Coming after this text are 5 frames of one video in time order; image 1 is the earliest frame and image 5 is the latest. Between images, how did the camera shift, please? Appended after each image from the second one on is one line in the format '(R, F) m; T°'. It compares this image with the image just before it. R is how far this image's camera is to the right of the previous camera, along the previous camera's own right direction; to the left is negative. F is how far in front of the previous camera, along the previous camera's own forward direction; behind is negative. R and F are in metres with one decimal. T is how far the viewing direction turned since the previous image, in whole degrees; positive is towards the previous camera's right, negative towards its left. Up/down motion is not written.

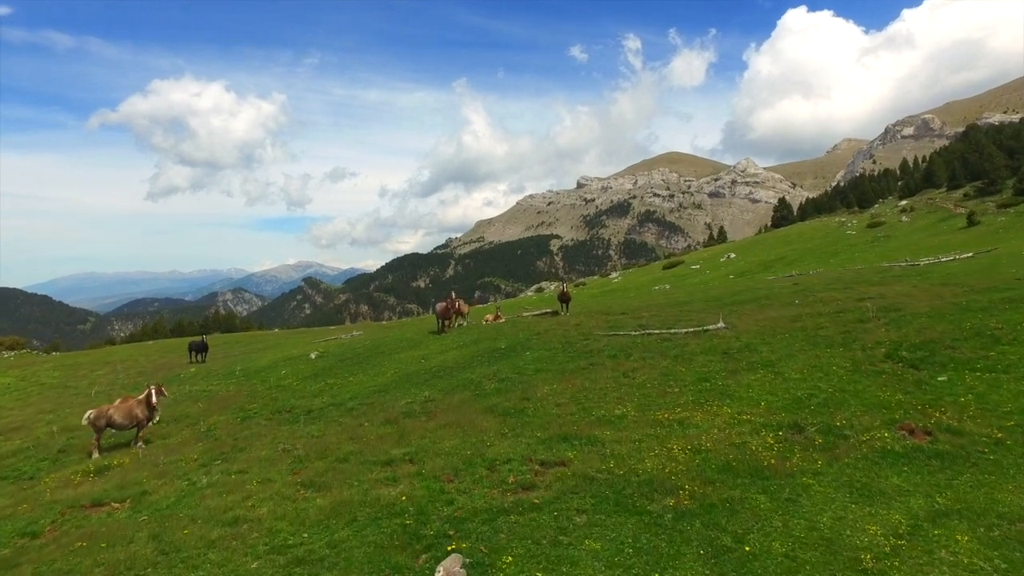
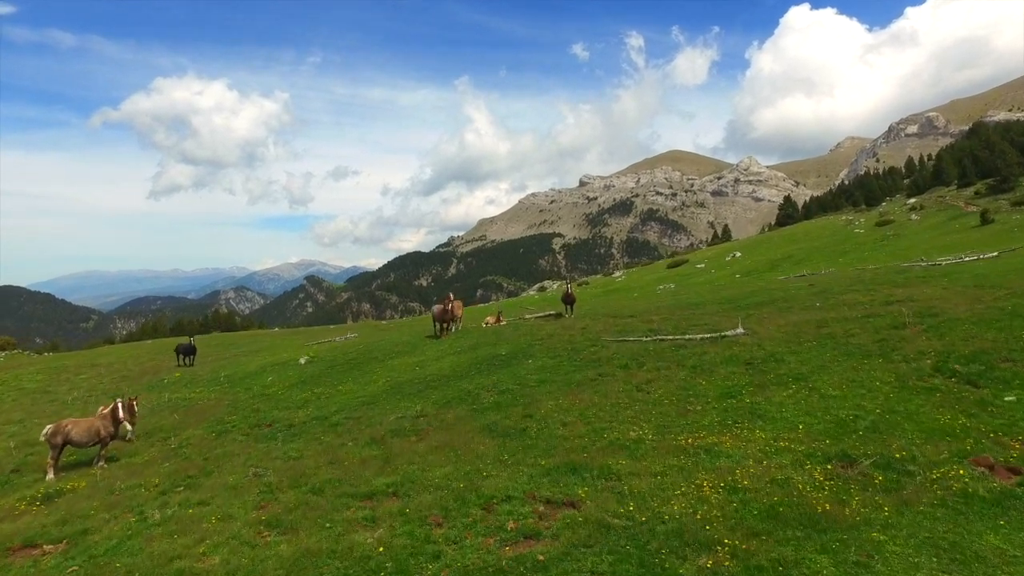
(+0.1, +2.8) m; 0°
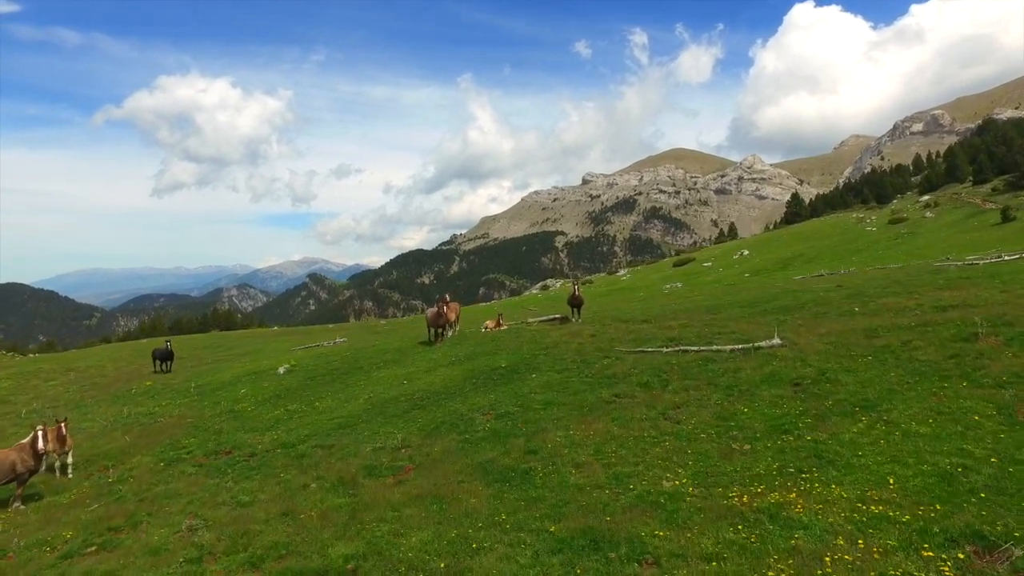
(+0.1, +4.5) m; 0°
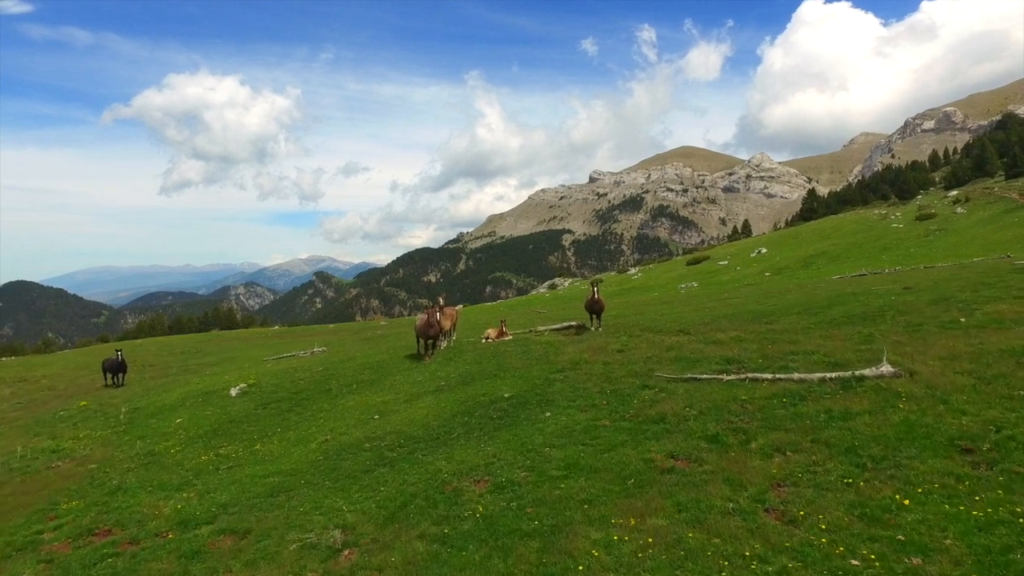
(0.0, +8.2) m; -1°
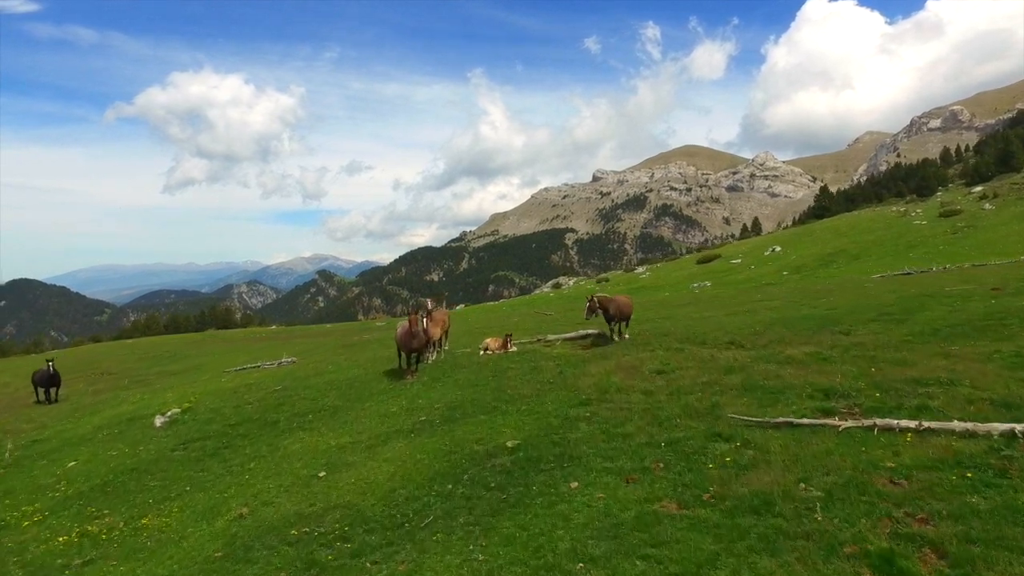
(-0.1, +7.8) m; 0°
